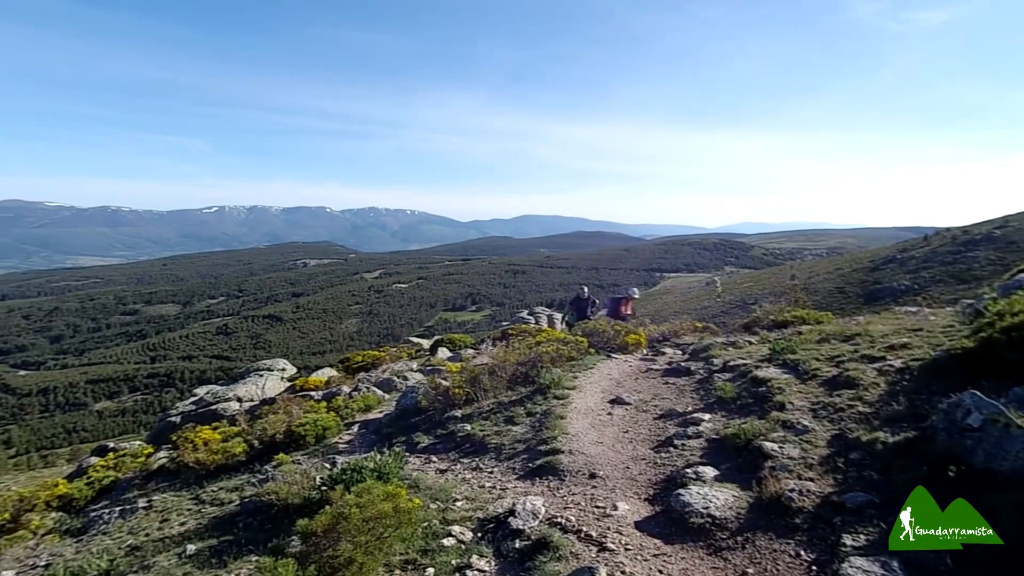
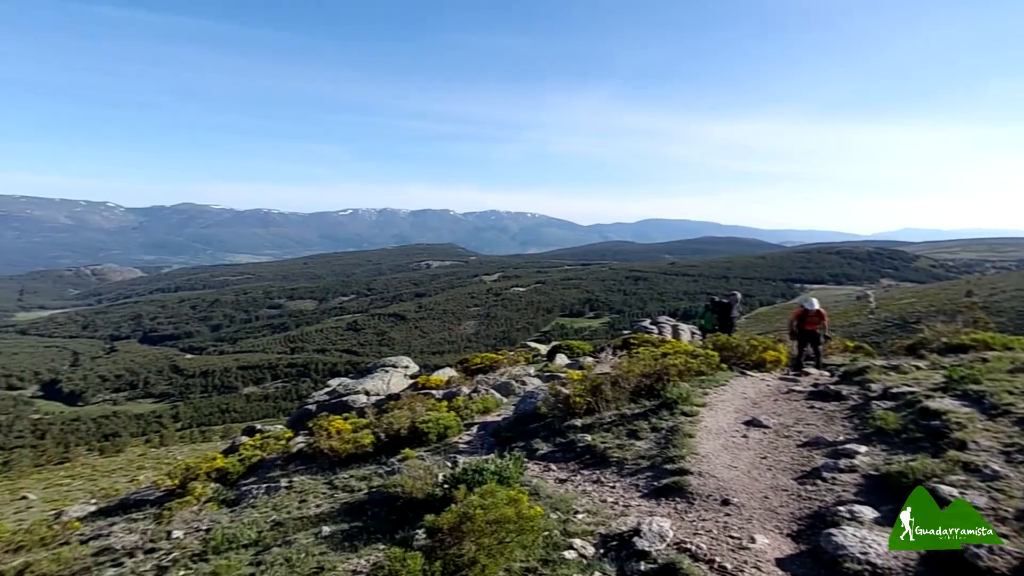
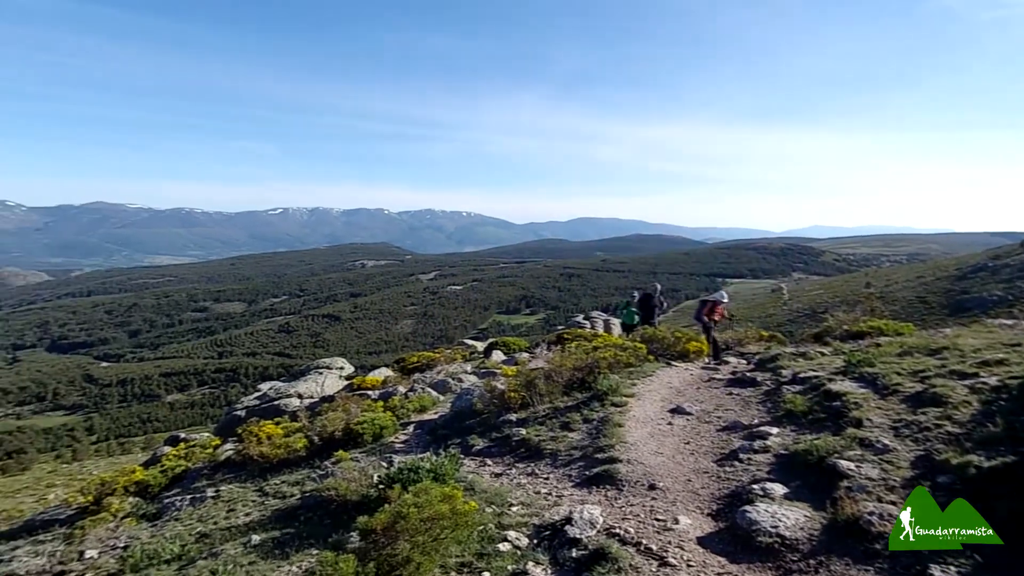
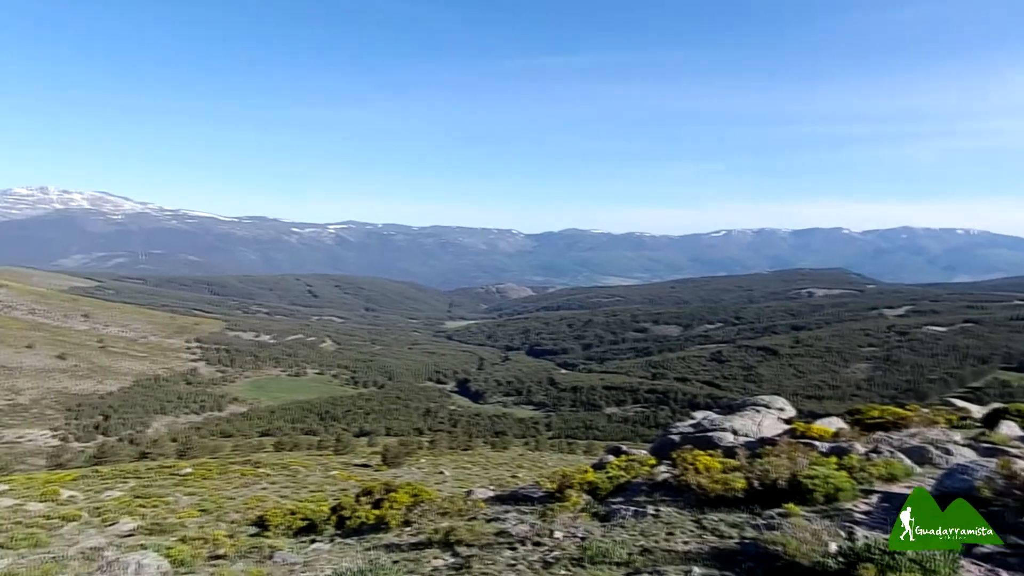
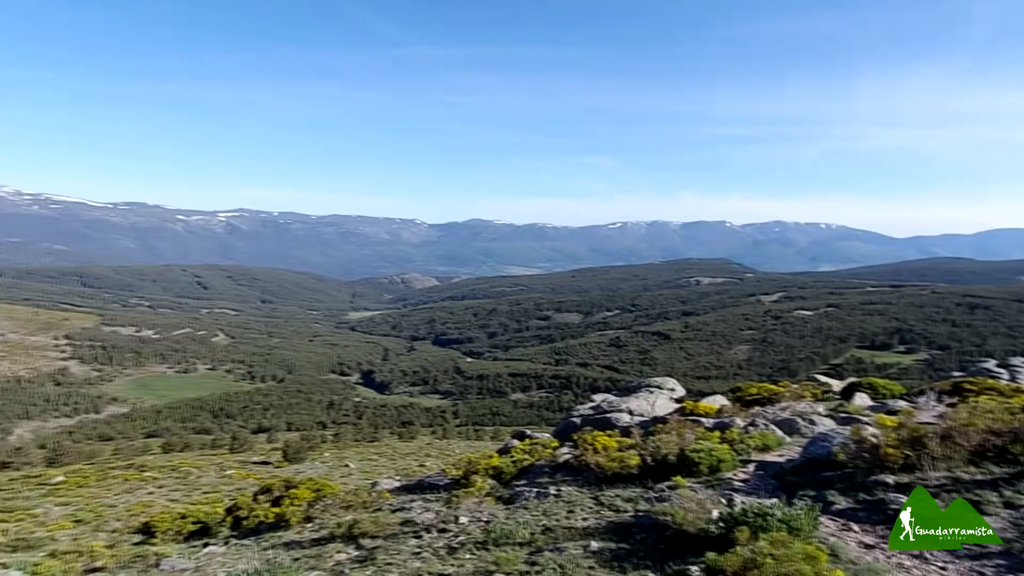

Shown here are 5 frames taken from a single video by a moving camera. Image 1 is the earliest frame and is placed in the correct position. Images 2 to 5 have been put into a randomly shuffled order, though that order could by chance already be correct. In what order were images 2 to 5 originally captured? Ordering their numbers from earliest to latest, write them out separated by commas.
3, 2, 5, 4
